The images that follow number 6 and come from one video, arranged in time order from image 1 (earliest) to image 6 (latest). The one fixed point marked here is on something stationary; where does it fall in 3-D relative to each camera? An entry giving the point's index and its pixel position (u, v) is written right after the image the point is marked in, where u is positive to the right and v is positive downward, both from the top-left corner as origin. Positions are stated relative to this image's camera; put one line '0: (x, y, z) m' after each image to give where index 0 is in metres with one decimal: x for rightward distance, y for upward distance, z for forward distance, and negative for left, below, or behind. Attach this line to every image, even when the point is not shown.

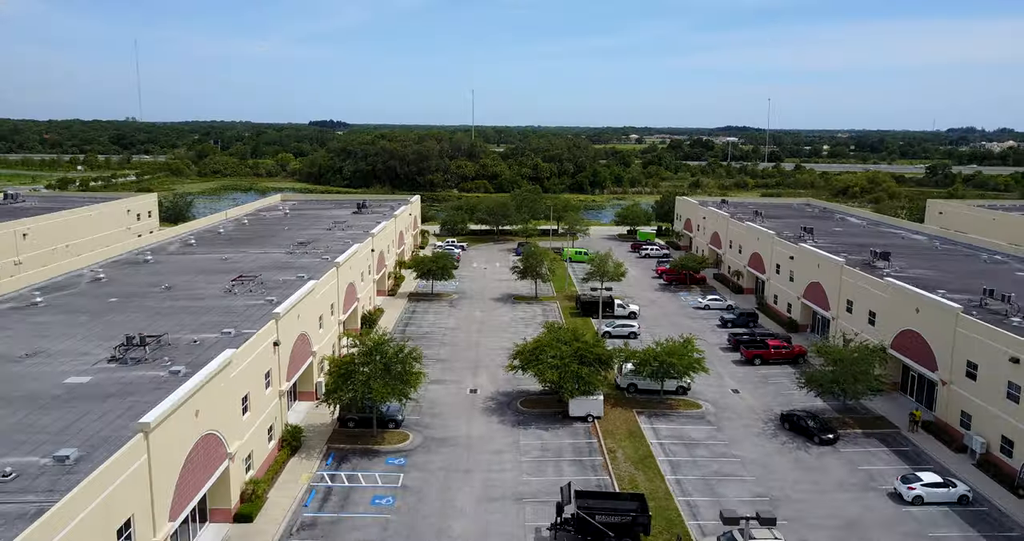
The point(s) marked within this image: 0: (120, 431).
0: (-7.7, -3.2, +19.4) m
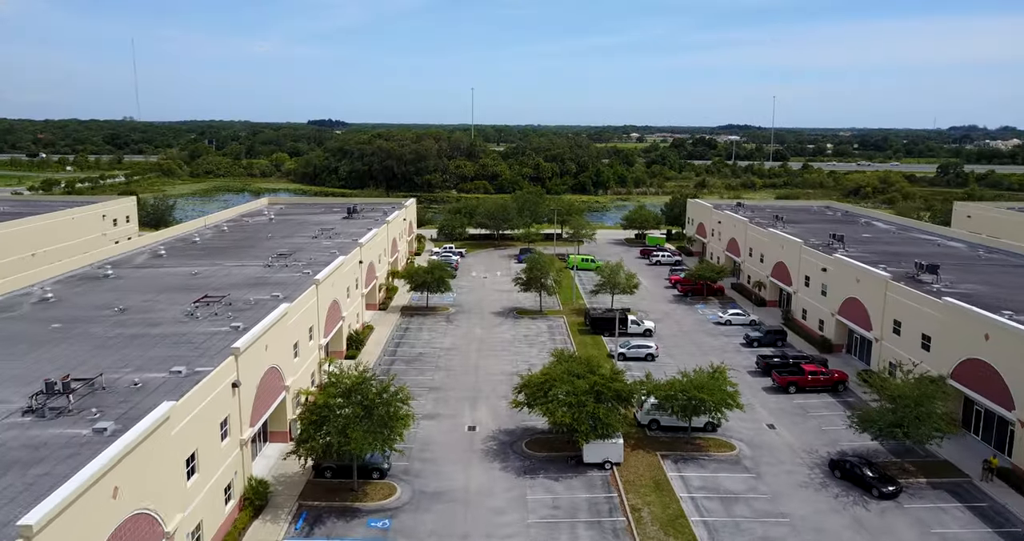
0: (-7.6, -3.8, +14.8) m
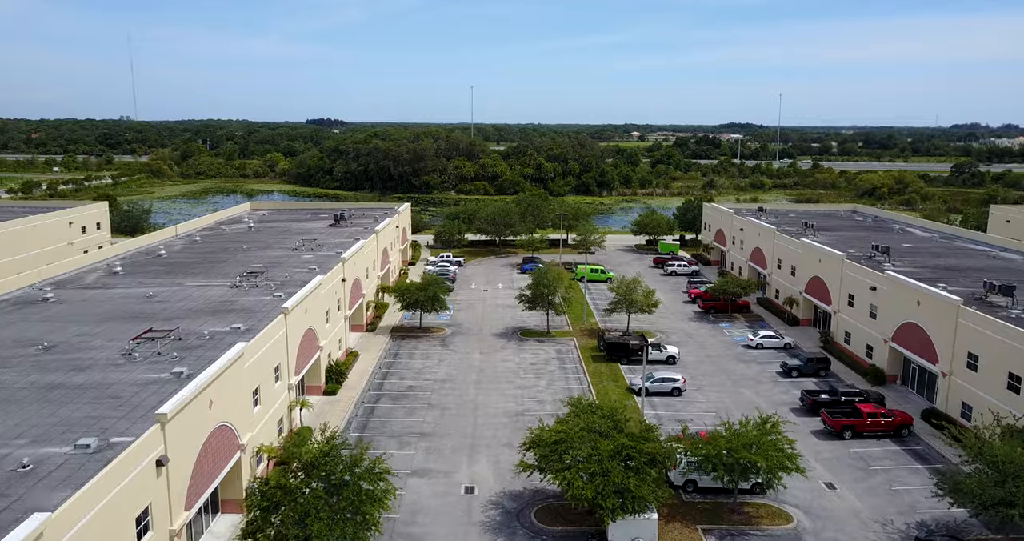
0: (-7.4, -4.6, +9.4) m
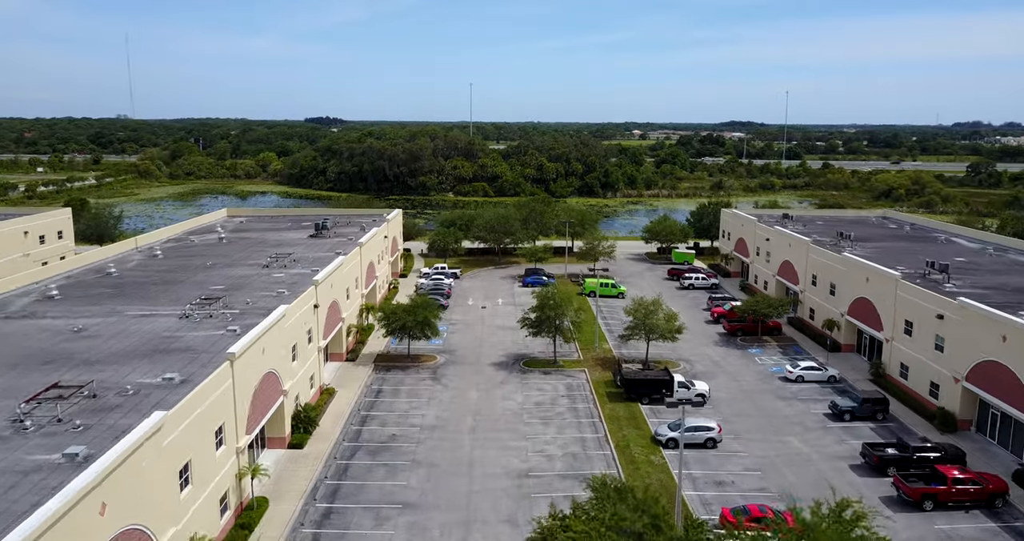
0: (-7.3, -5.5, +3.7) m
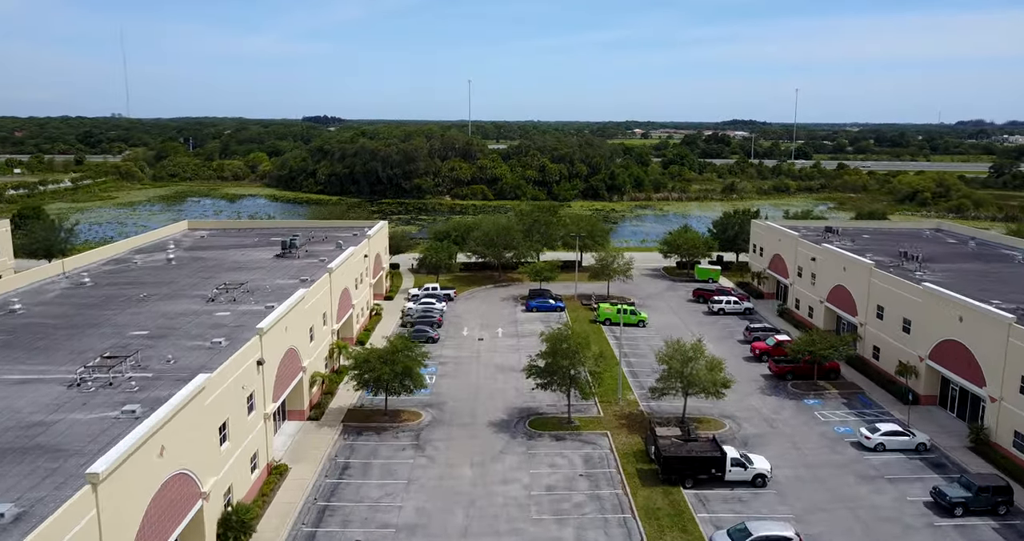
0: (-7.2, -6.7, -4.1) m
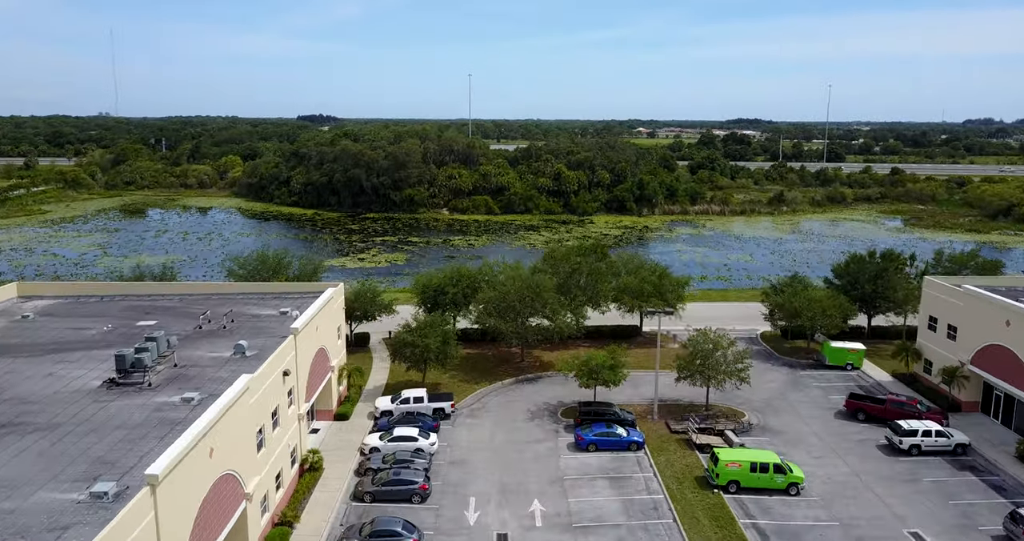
0: (-6.0, -9.9, -25.1) m
